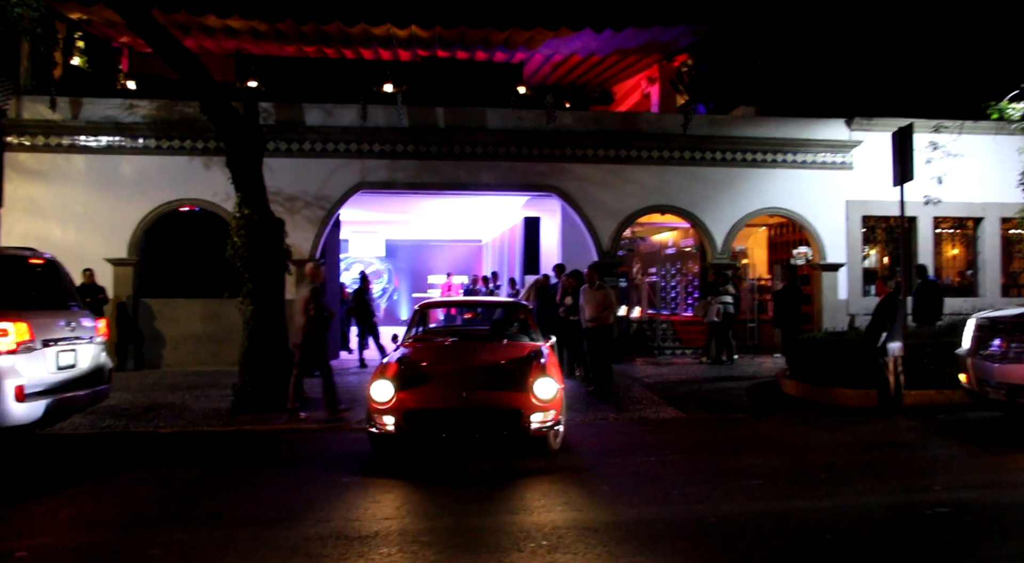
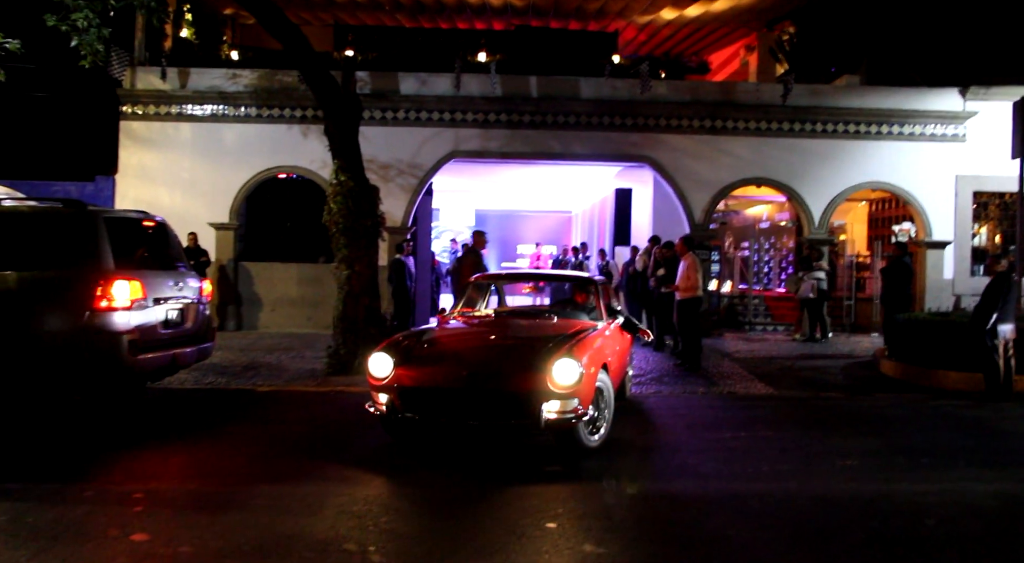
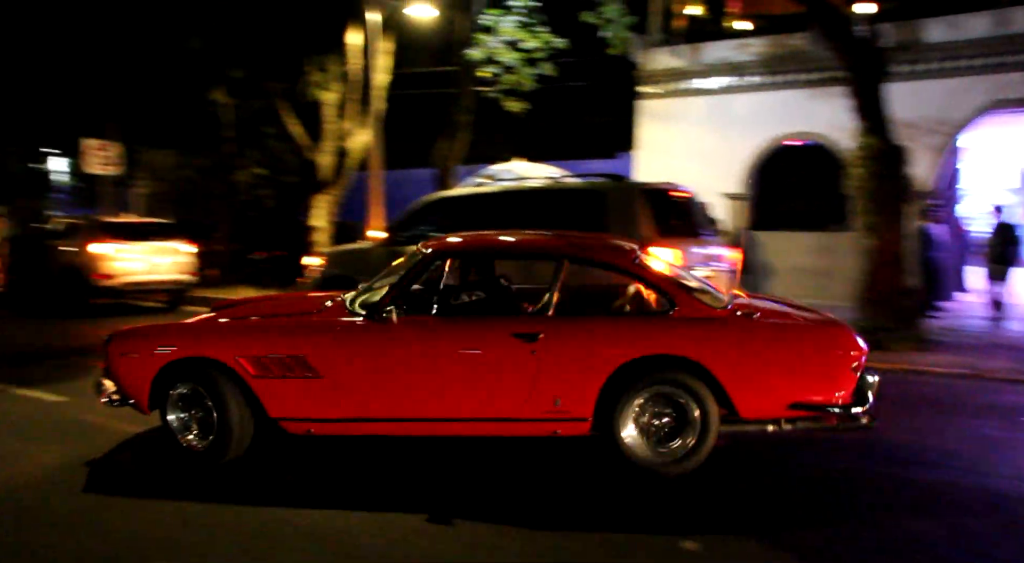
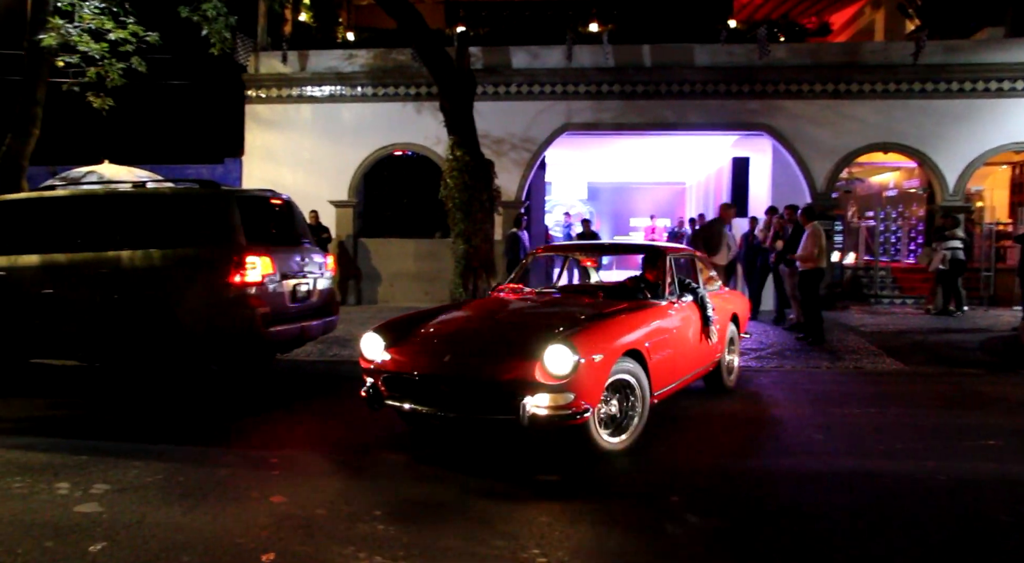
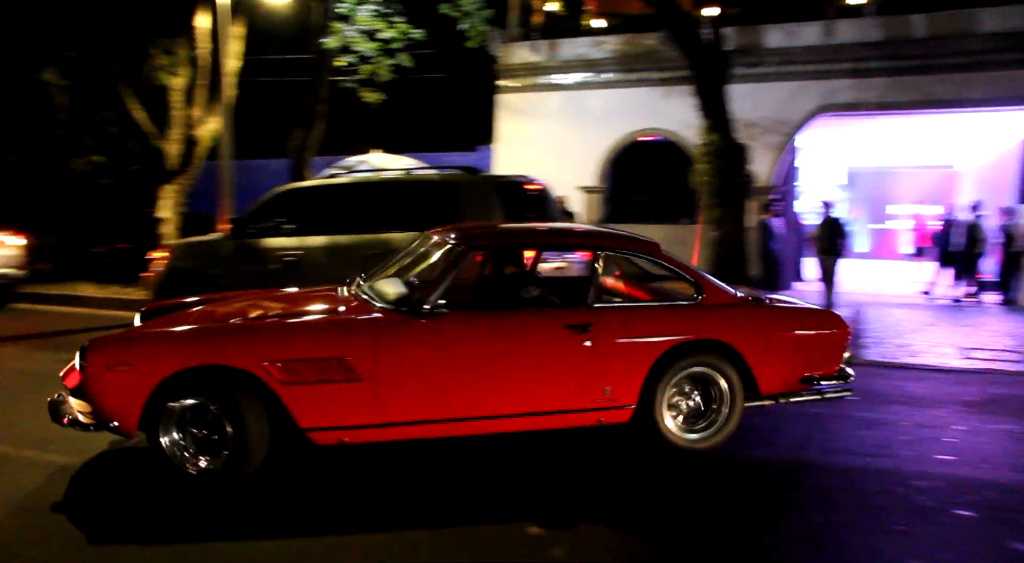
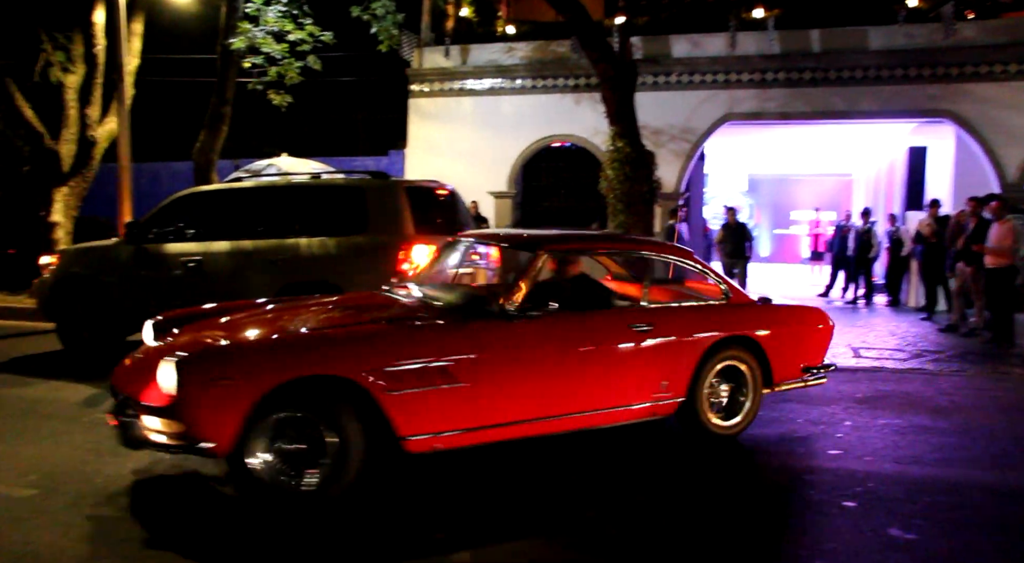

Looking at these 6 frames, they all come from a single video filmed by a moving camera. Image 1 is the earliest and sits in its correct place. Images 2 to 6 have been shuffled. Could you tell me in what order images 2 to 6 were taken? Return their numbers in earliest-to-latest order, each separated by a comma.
2, 4, 6, 5, 3
